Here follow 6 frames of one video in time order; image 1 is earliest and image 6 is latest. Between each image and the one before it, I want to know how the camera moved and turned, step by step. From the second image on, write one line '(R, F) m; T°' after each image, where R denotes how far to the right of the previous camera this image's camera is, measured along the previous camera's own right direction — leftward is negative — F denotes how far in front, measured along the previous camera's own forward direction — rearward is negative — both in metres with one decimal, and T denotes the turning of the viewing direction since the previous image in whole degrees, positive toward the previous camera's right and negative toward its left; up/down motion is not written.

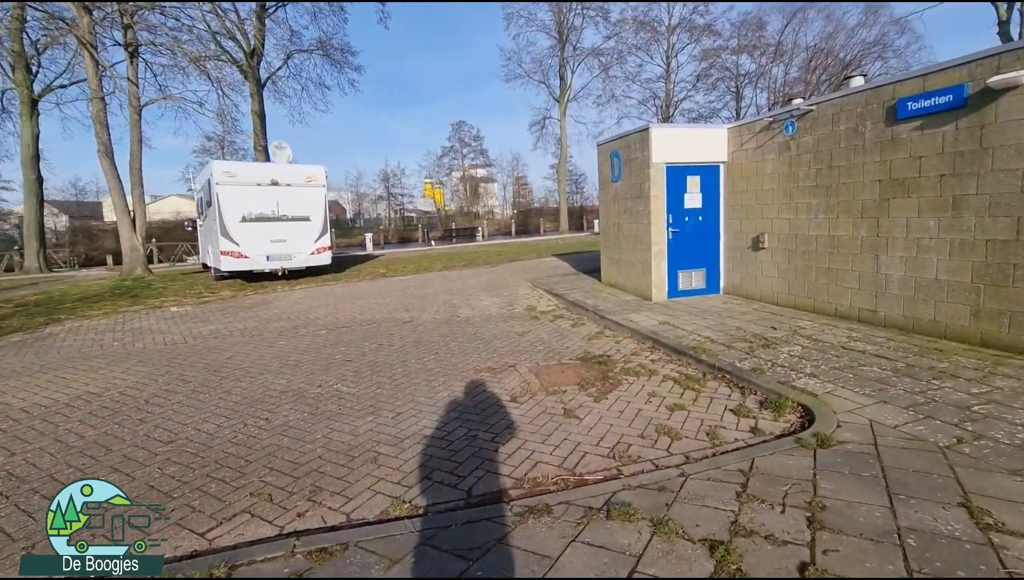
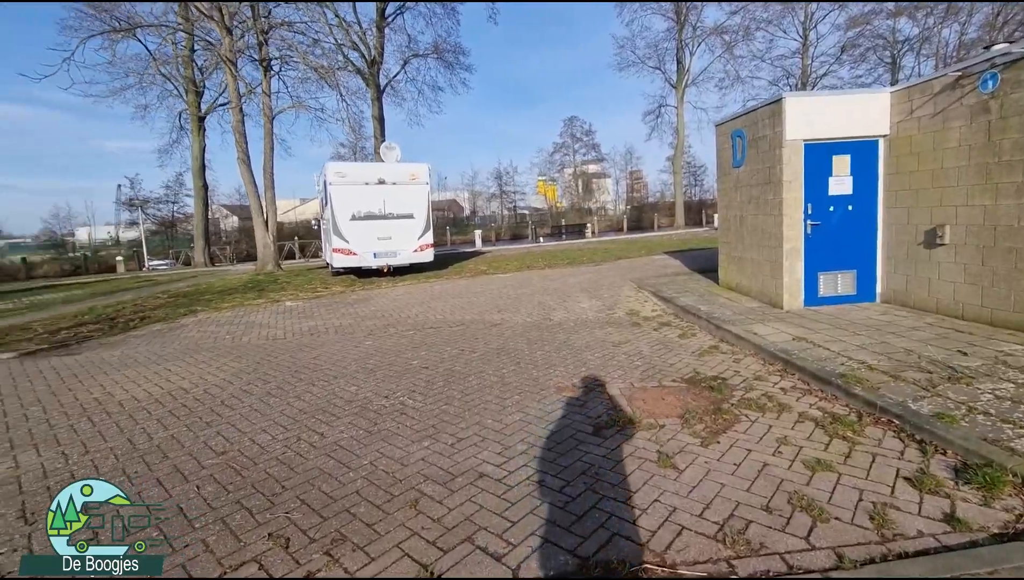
(+0.2, +0.8) m; -13°
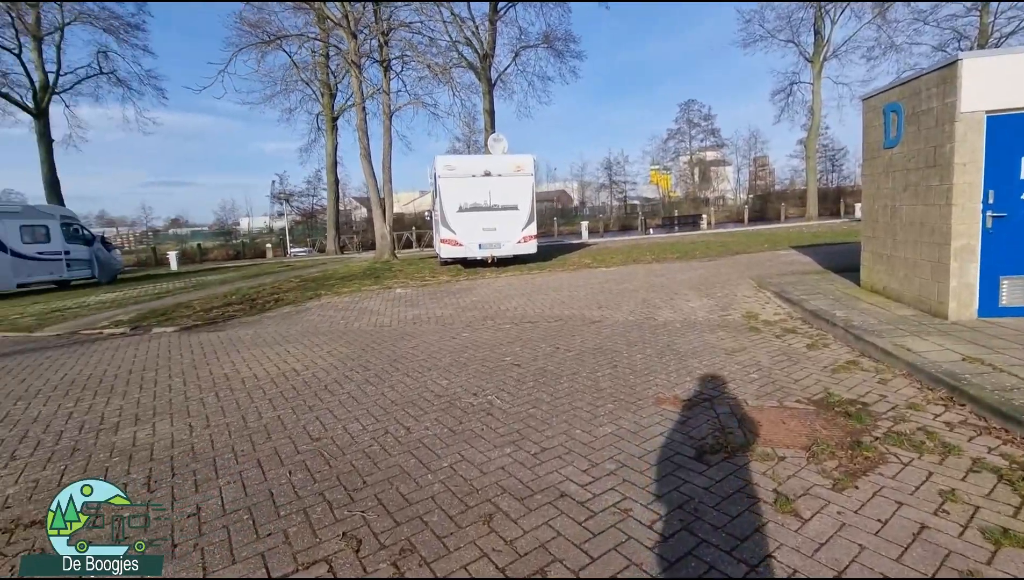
(+0.1, +0.3) m; -12°
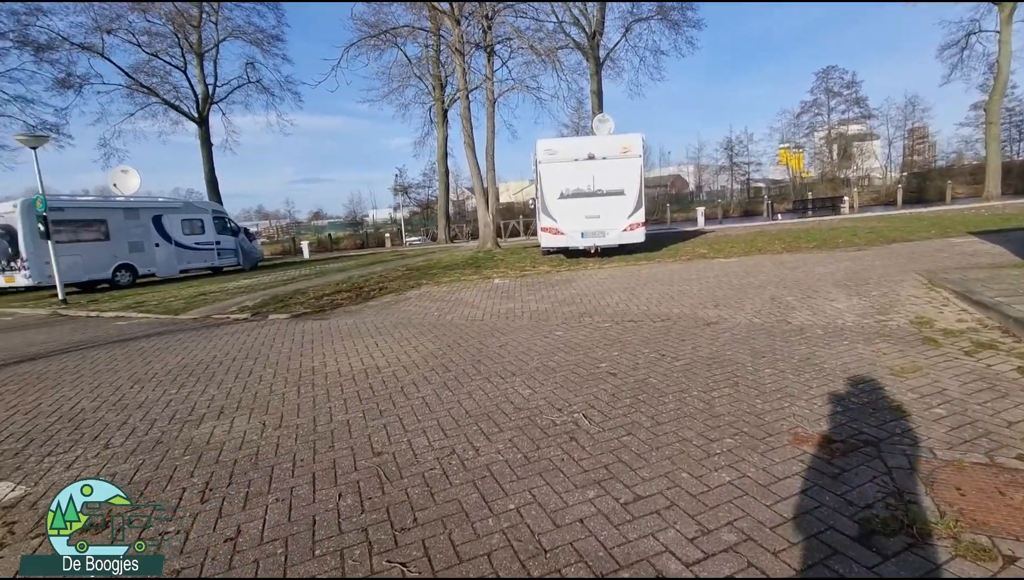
(+0.1, +0.7) m; -12°
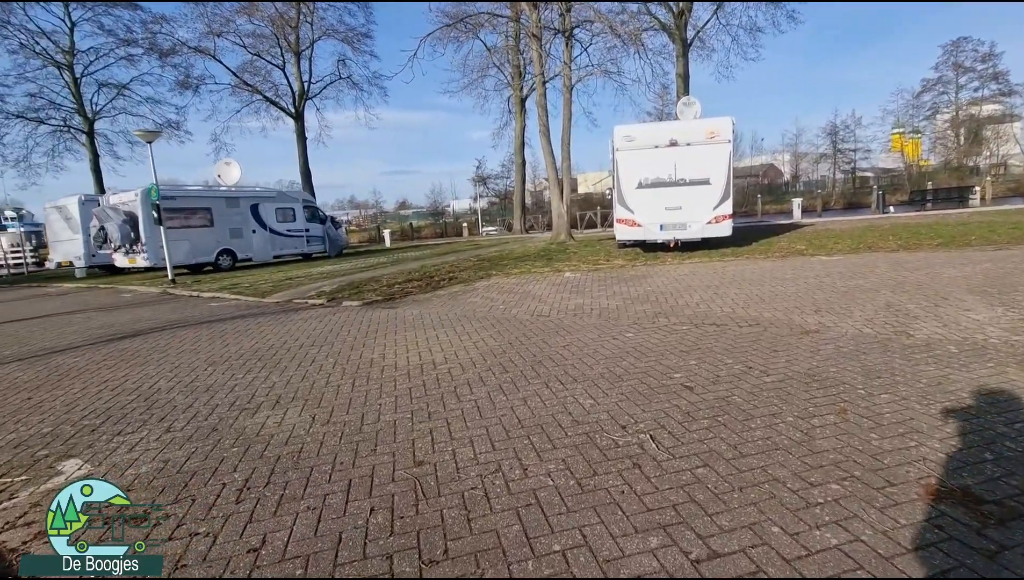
(+0.1, +0.4) m; -9°
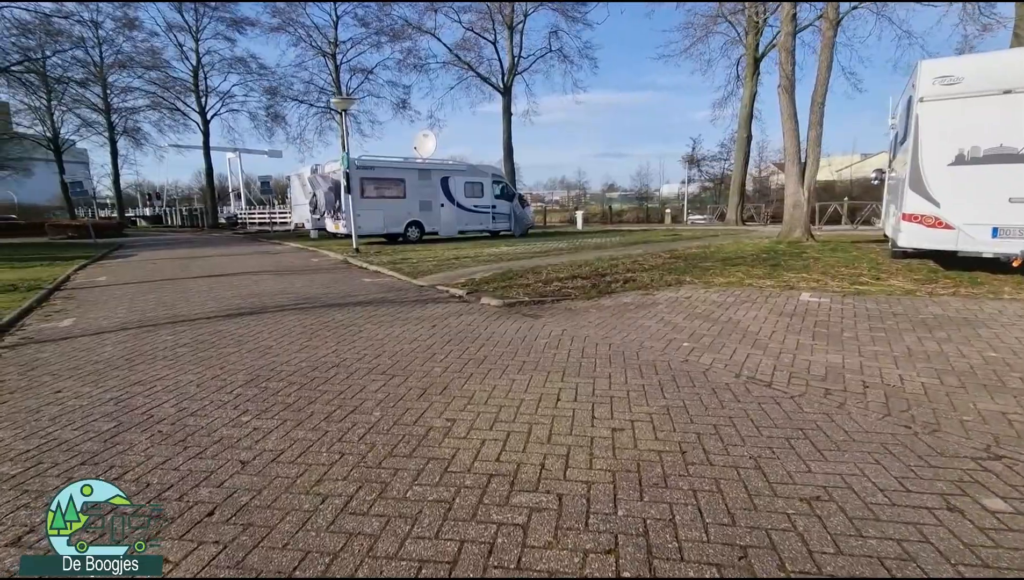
(0.0, +2.8) m; -22°
